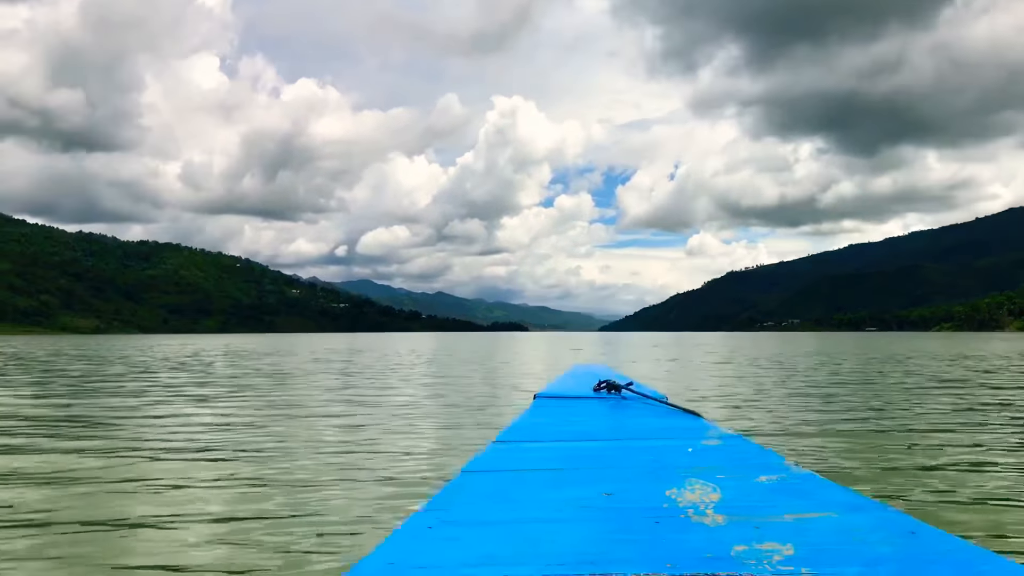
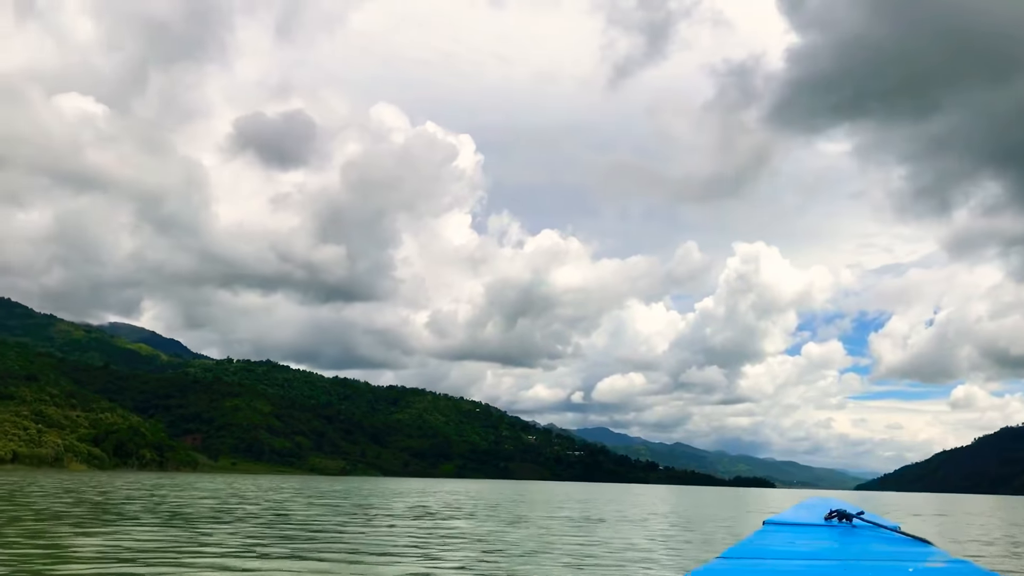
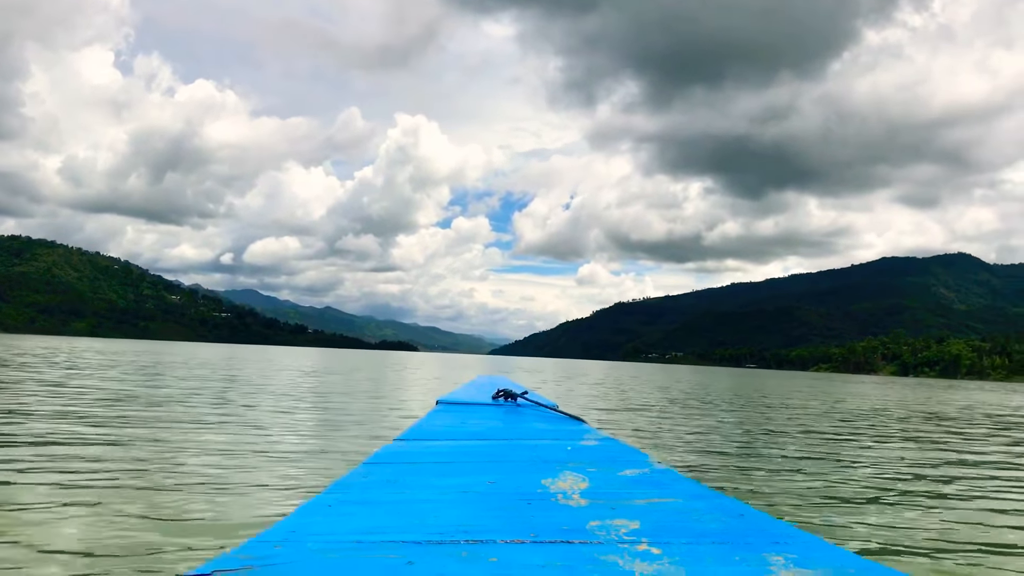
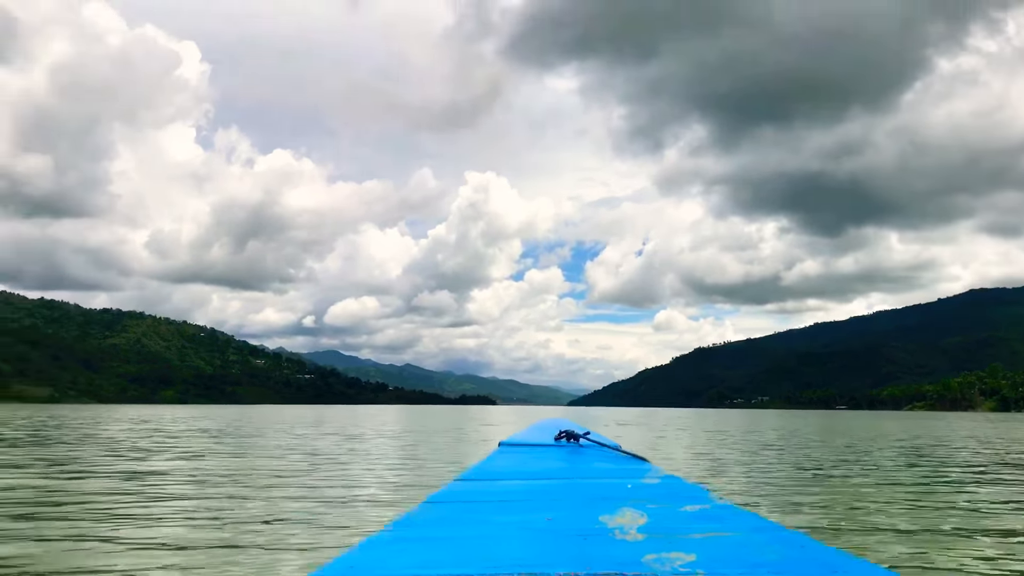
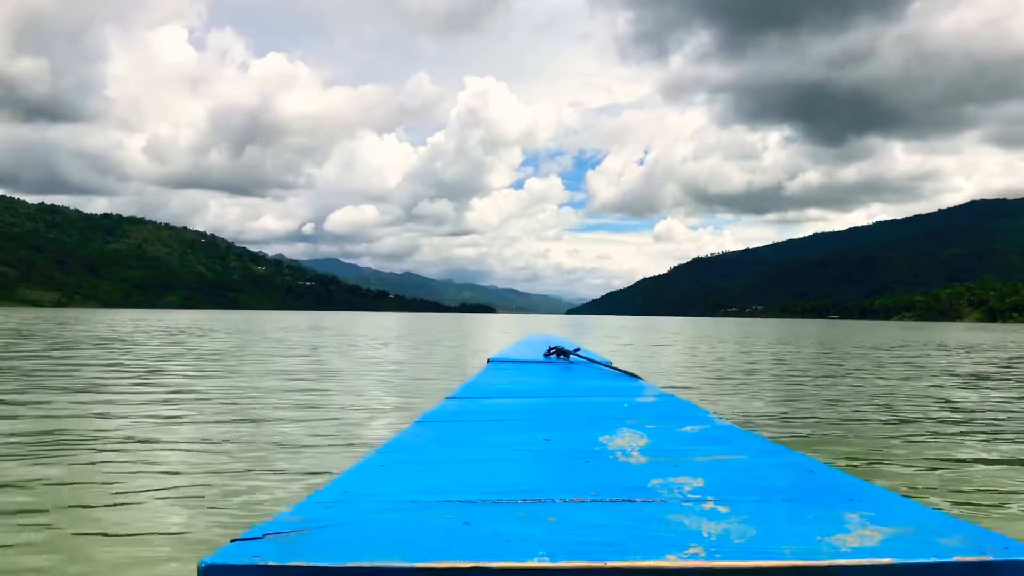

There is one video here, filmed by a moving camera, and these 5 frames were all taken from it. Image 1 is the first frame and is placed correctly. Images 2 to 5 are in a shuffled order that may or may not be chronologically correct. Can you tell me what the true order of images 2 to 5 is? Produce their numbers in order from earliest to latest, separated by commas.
5, 3, 4, 2
